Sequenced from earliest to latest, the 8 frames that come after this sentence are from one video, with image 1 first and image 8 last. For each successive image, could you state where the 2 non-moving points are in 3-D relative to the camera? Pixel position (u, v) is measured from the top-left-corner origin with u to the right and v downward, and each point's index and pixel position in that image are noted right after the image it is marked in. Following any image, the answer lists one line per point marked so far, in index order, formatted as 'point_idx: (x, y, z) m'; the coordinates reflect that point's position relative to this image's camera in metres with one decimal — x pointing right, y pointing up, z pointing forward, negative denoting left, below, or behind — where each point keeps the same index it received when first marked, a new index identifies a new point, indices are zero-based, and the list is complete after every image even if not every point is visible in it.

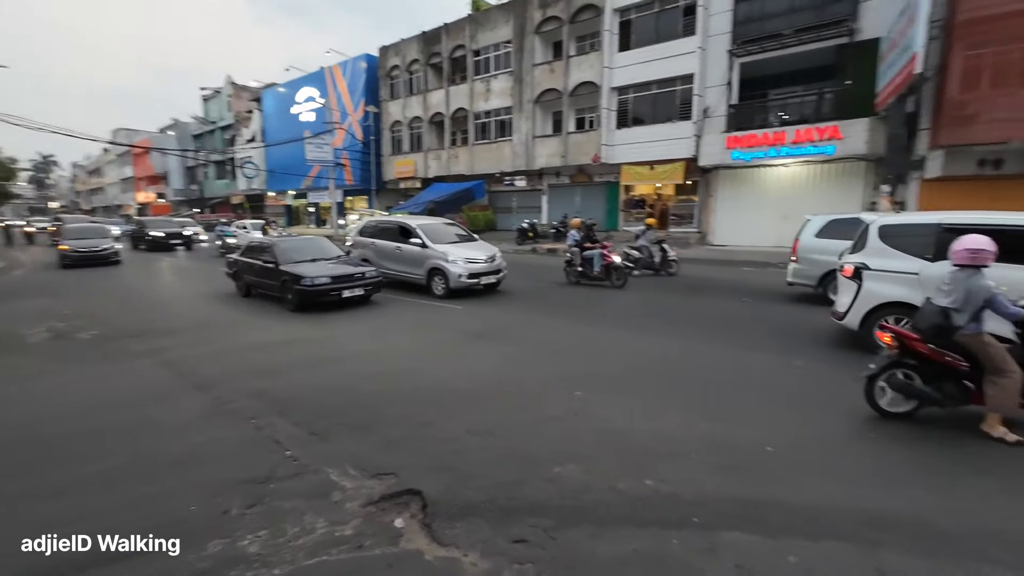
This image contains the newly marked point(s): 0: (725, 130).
0: (+7.5, +5.6, +17.1) m
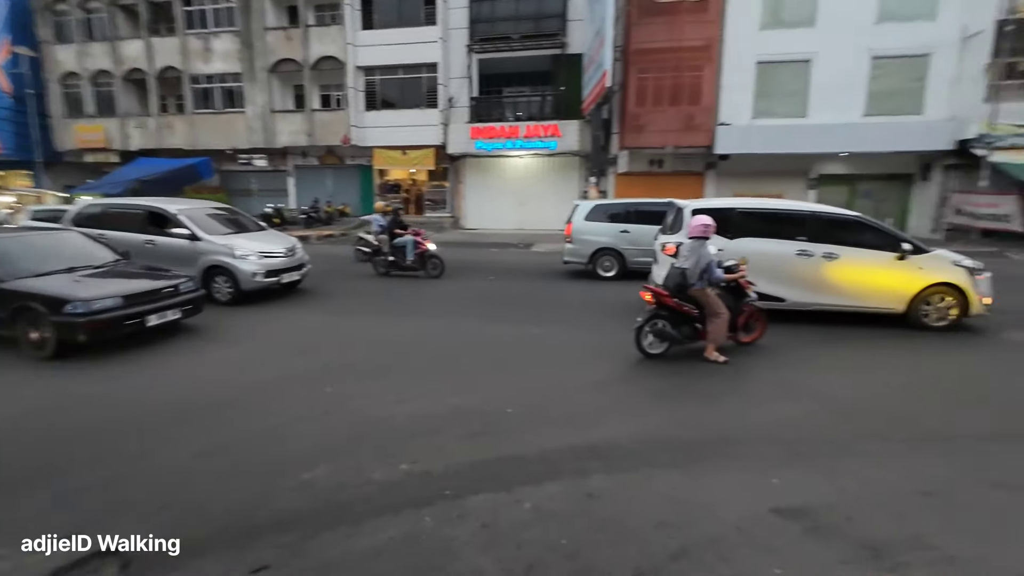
0: (-1.7, +6.3, +18.3) m
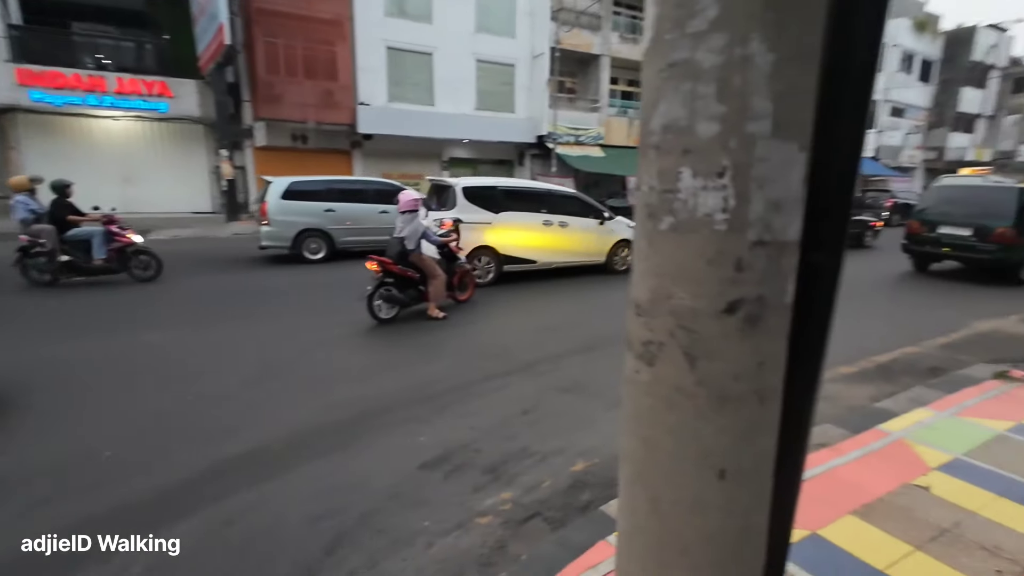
0: (-13.3, +6.0, +12.7) m
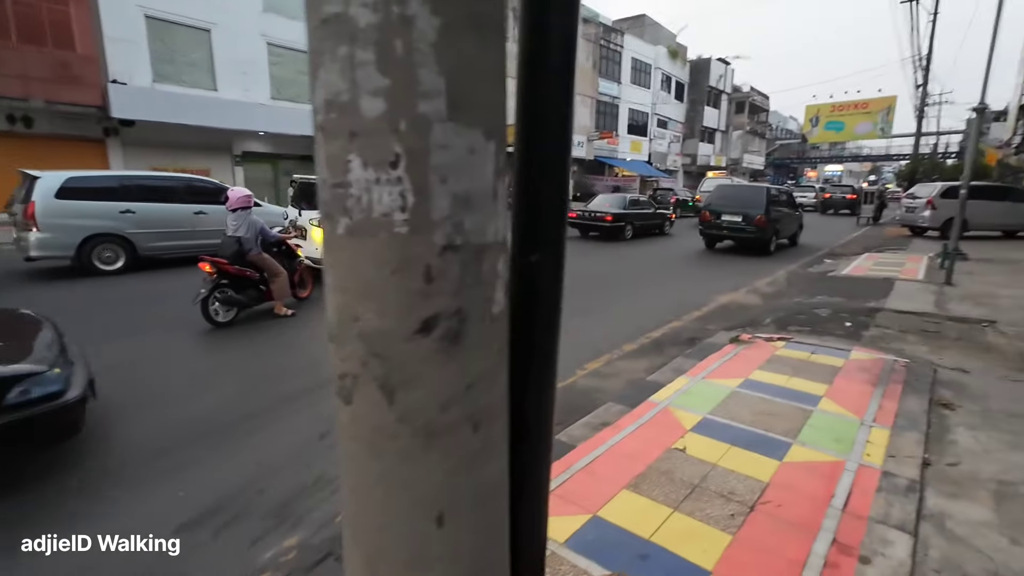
0: (-17.4, +5.0, +7.1) m
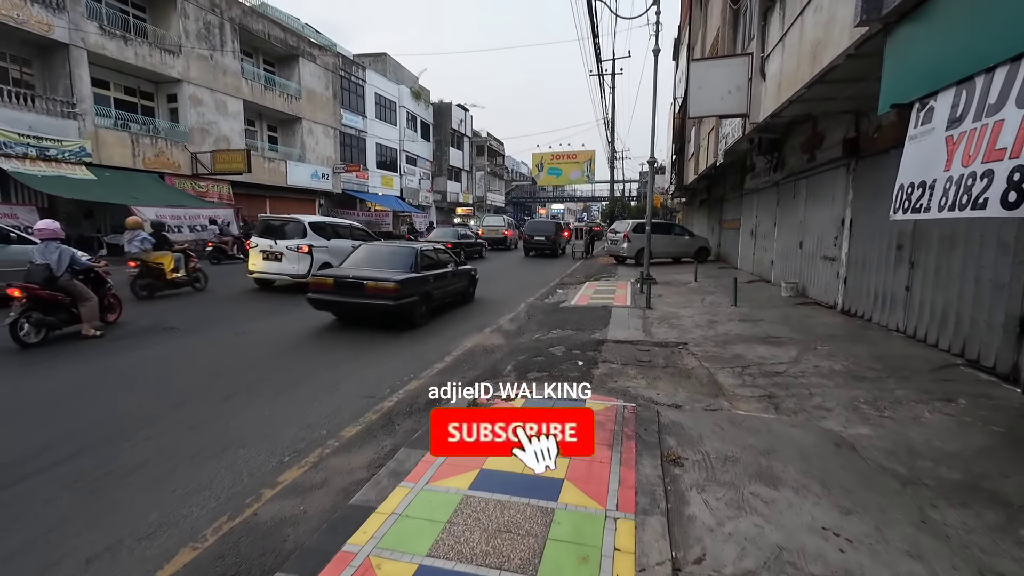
0: (-19.2, +3.1, -2.6) m
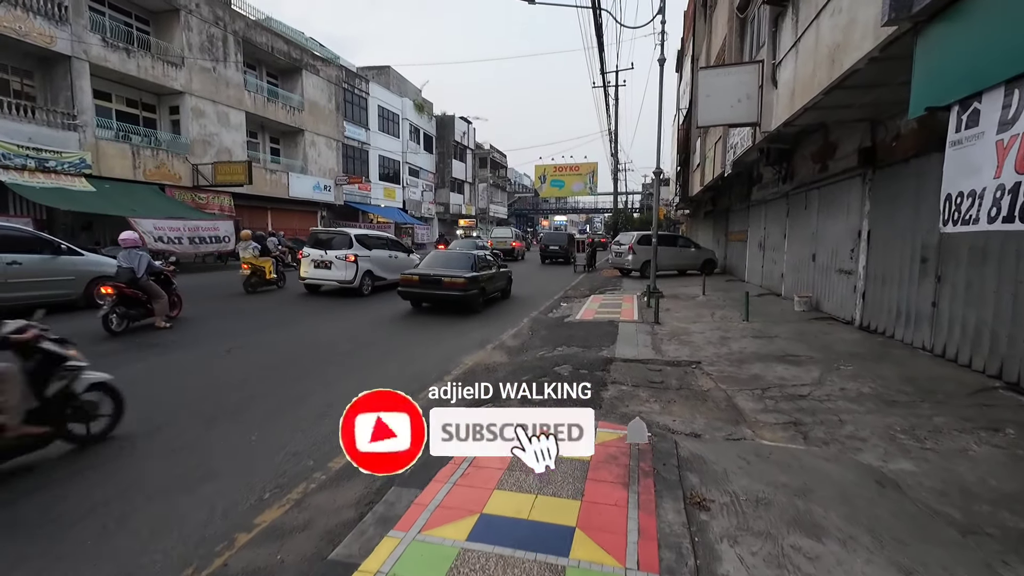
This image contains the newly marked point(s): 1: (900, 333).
0: (-19.2, +3.2, -2.8) m
1: (+5.6, -0.7, +7.0) m
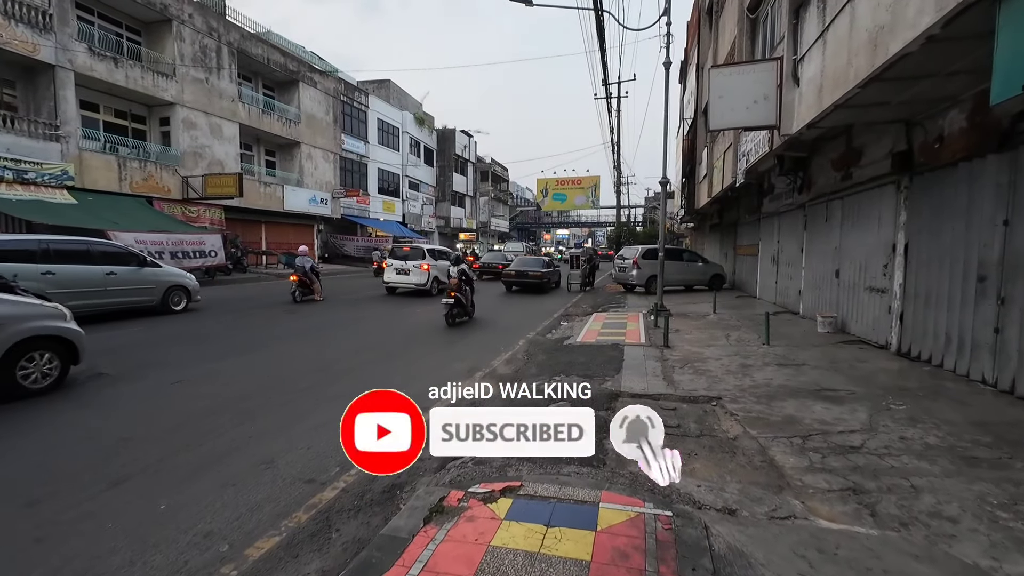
0: (-19.4, +3.2, -3.5) m
1: (+5.5, -0.9, +6.0) m
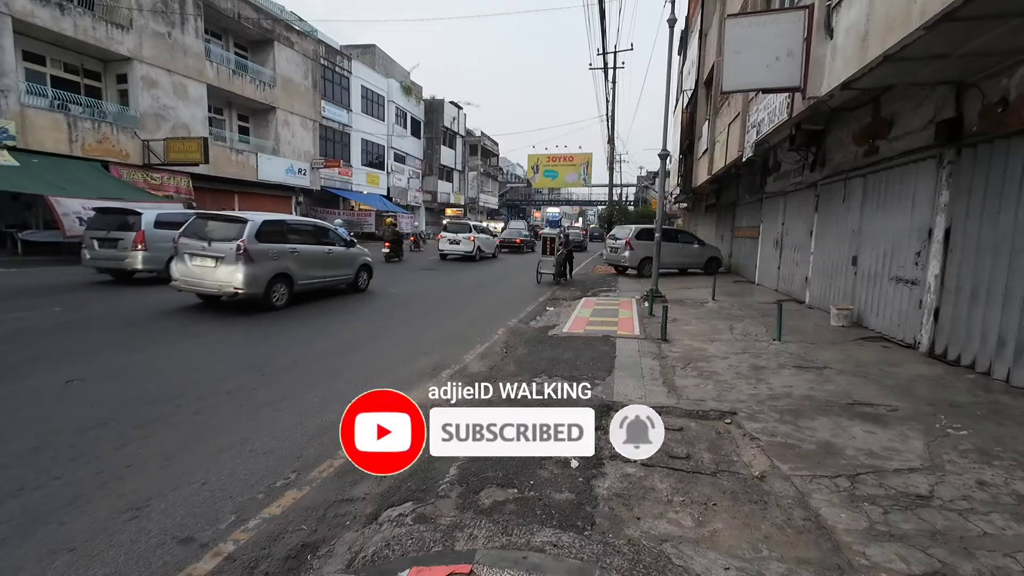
0: (-19.4, +3.2, -5.2) m
1: (+5.2, -0.9, +5.1) m
